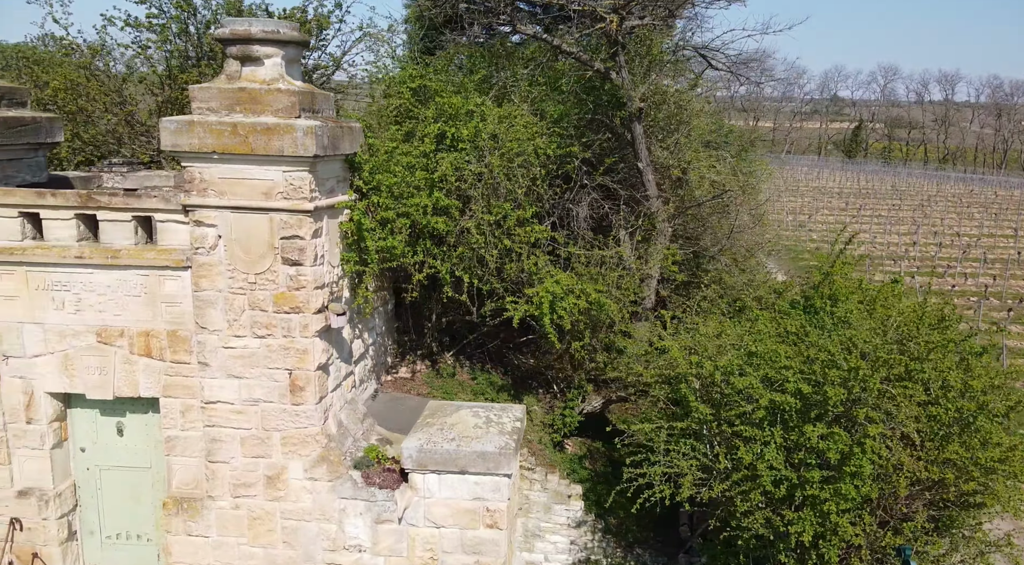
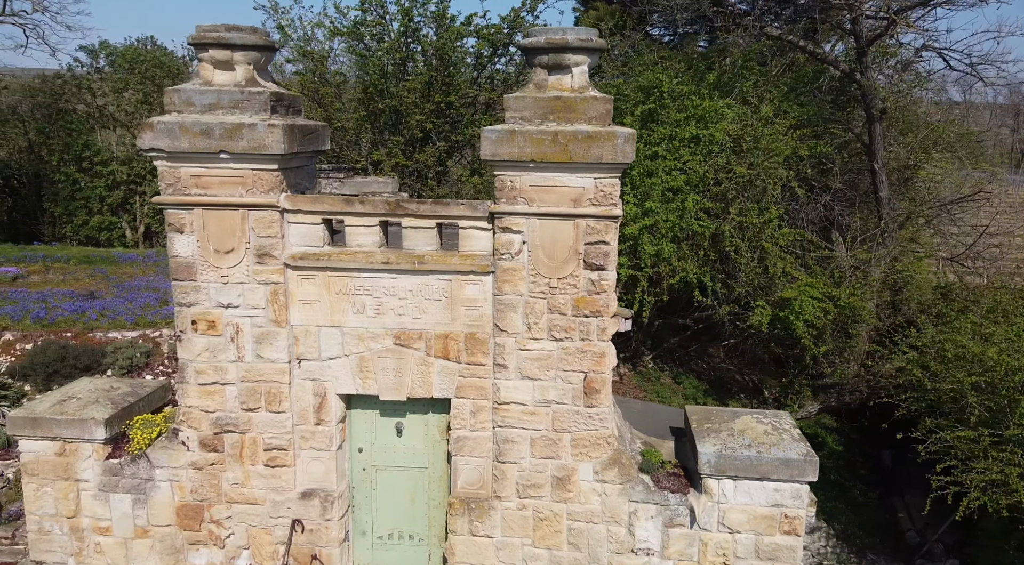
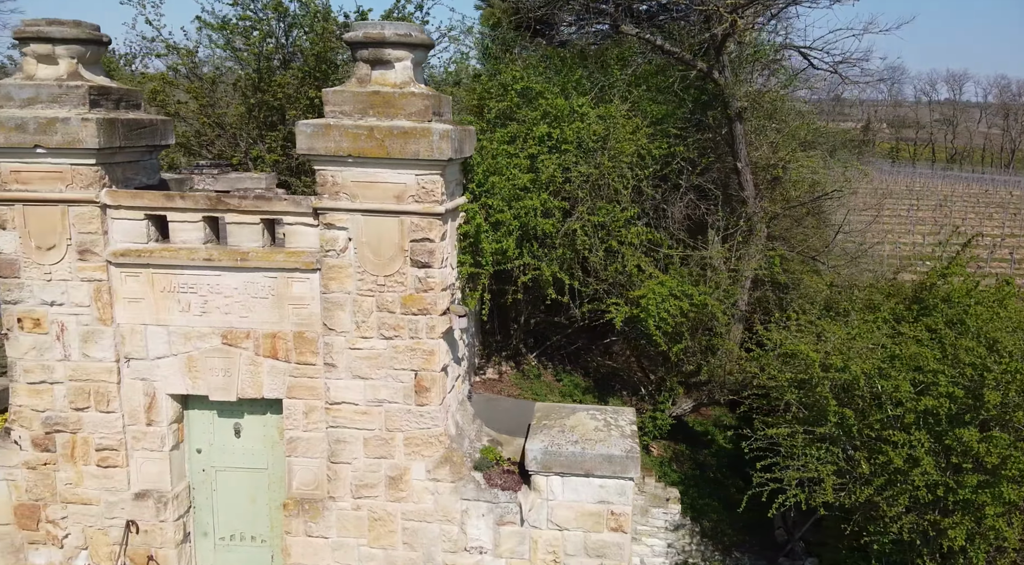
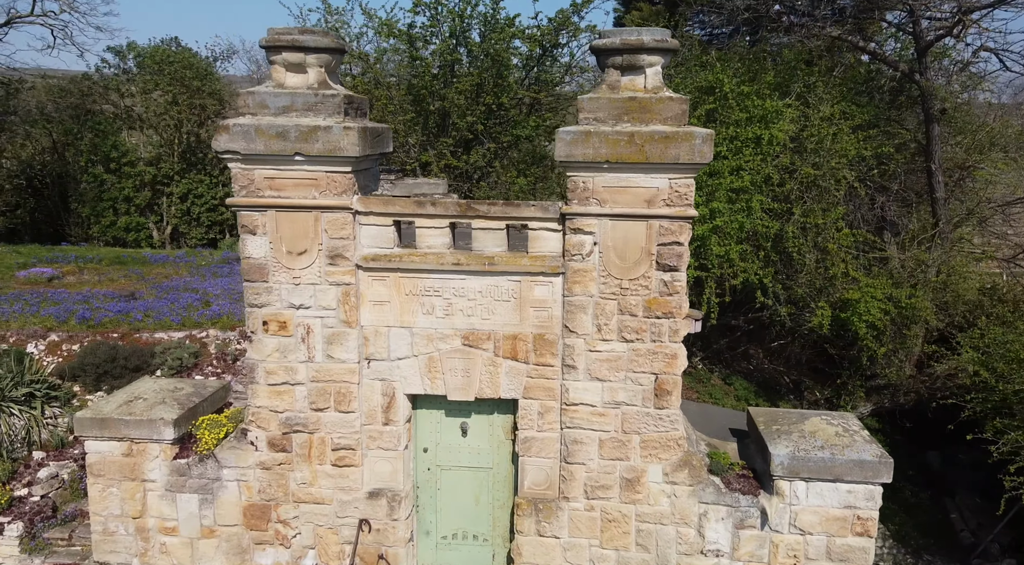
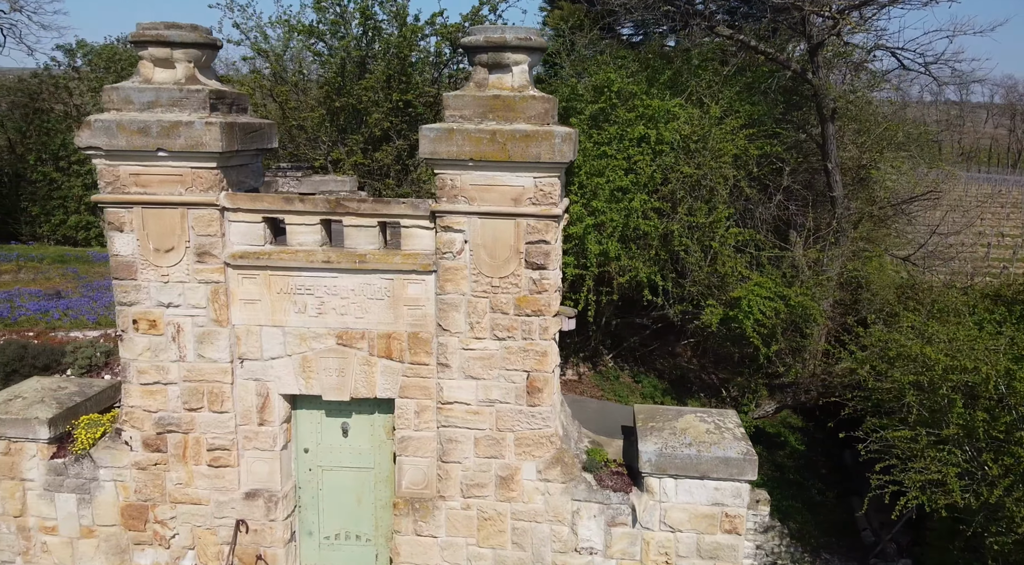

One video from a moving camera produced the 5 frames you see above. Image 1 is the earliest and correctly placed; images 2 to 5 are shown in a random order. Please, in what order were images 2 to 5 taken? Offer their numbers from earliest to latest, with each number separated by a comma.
3, 5, 2, 4
